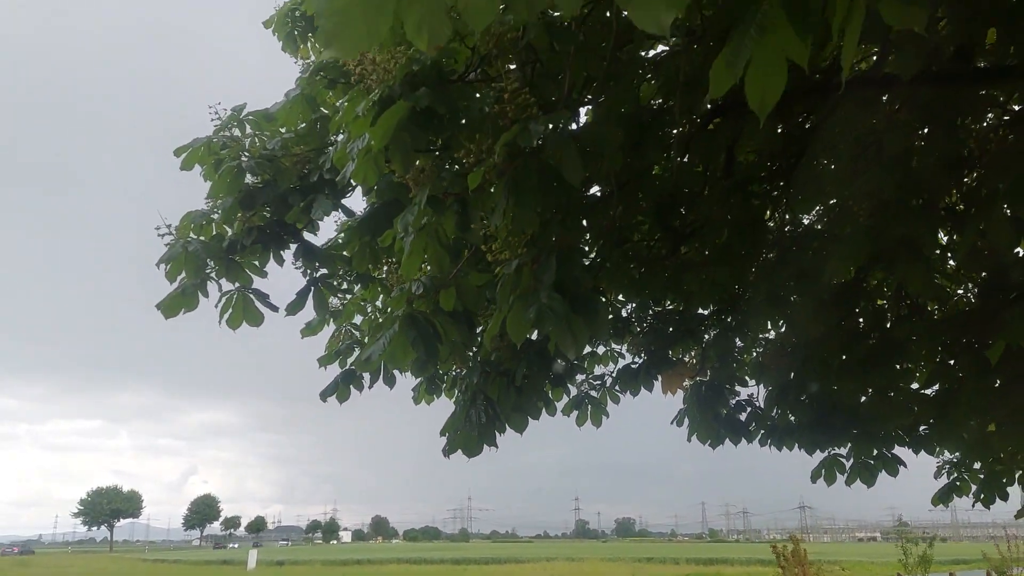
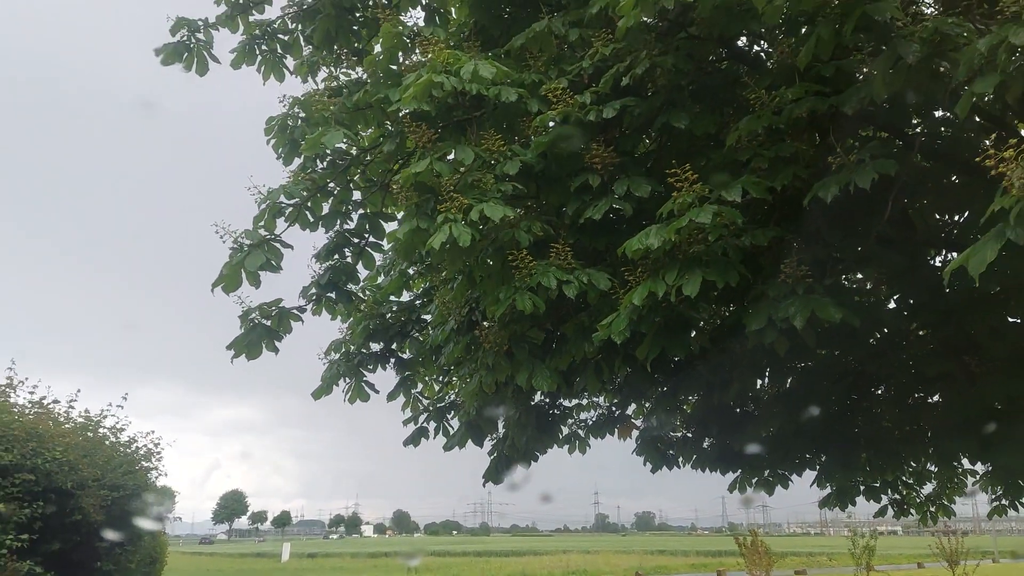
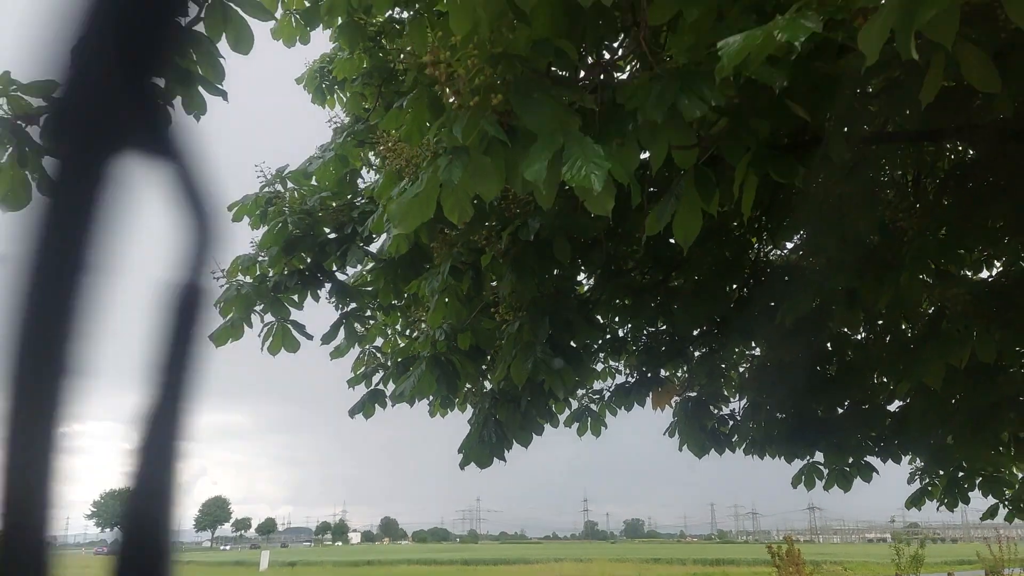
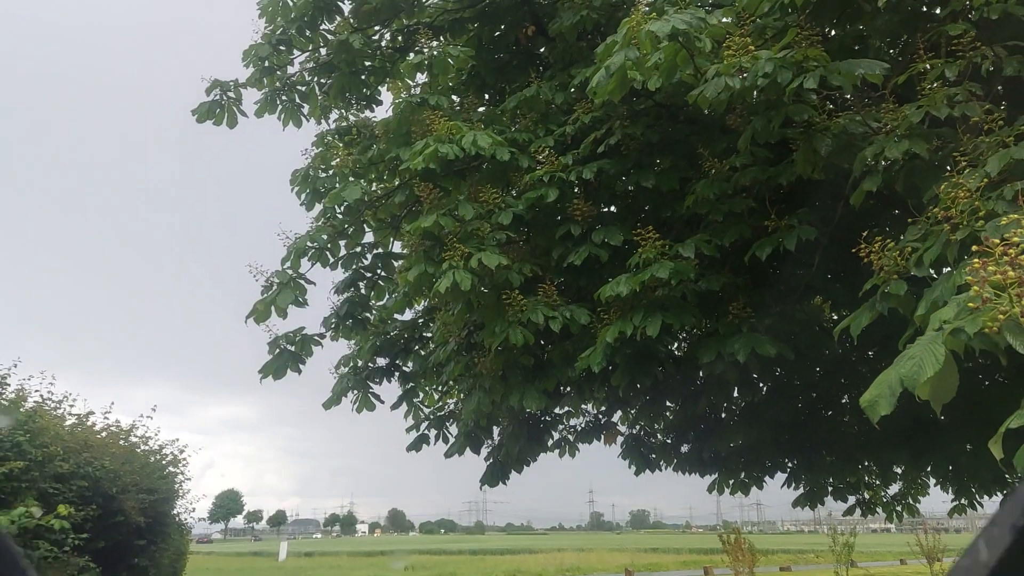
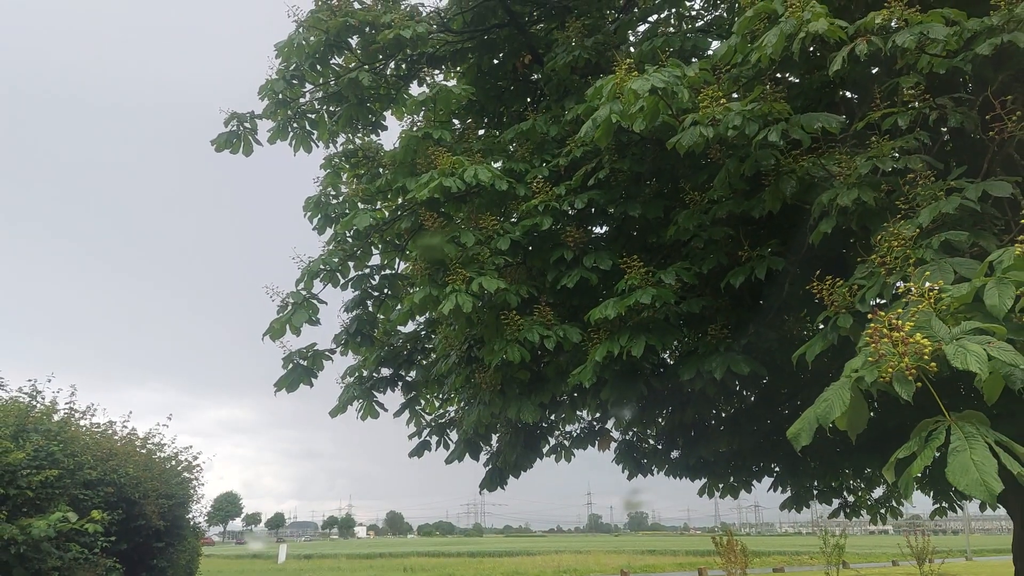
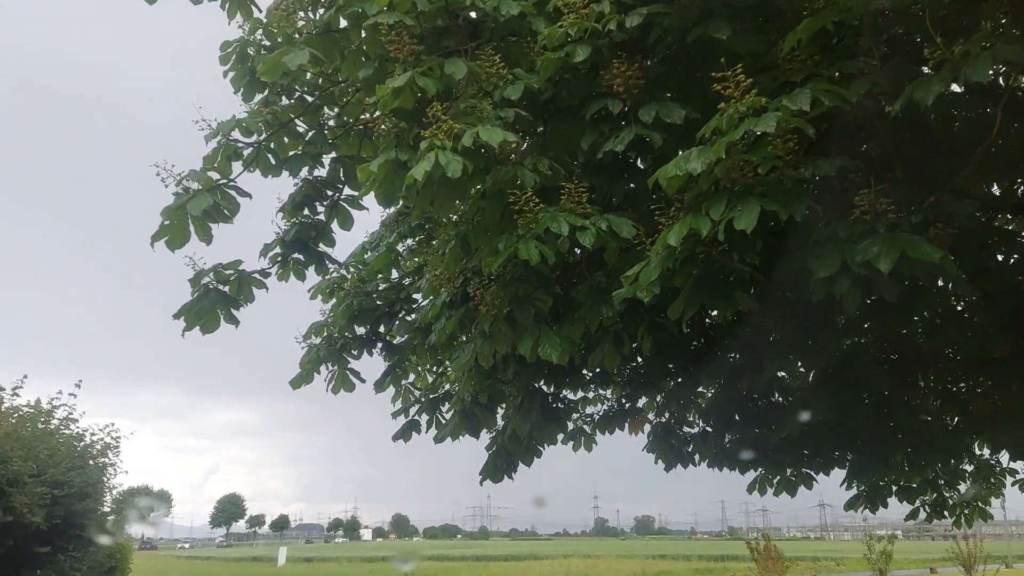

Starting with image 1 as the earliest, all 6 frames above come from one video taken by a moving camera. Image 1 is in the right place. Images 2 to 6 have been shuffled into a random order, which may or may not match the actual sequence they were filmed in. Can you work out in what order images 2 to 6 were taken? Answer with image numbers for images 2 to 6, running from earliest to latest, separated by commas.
3, 6, 2, 4, 5
